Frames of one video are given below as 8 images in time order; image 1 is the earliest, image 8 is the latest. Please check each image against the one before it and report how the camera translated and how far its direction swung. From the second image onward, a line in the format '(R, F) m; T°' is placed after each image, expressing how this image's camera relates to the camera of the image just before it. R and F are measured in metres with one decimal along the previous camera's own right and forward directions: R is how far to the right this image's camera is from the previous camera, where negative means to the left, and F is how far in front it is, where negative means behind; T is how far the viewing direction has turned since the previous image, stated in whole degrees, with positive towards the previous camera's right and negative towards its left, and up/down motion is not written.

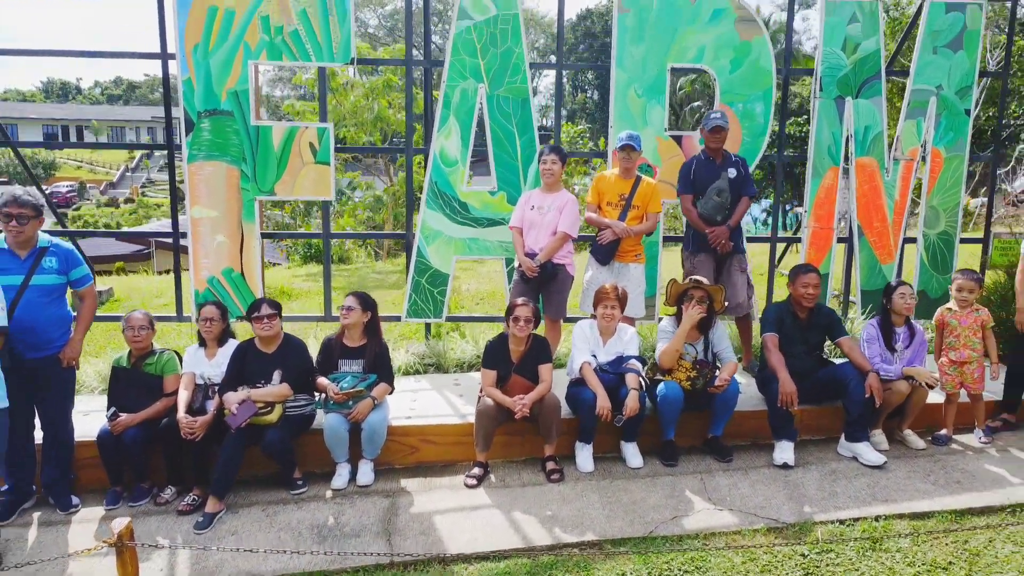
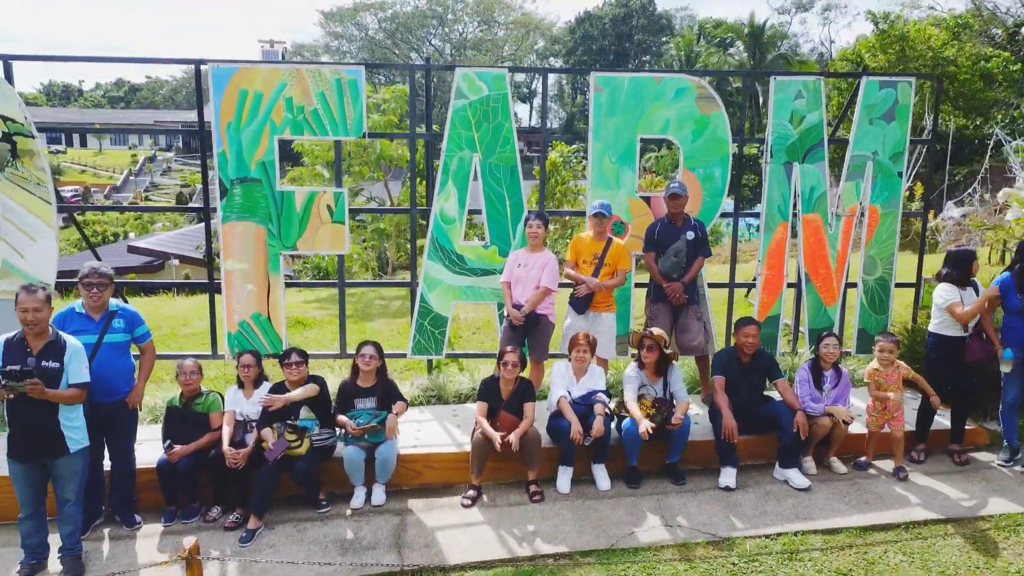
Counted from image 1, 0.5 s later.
(+0.1, -0.6) m; 0°
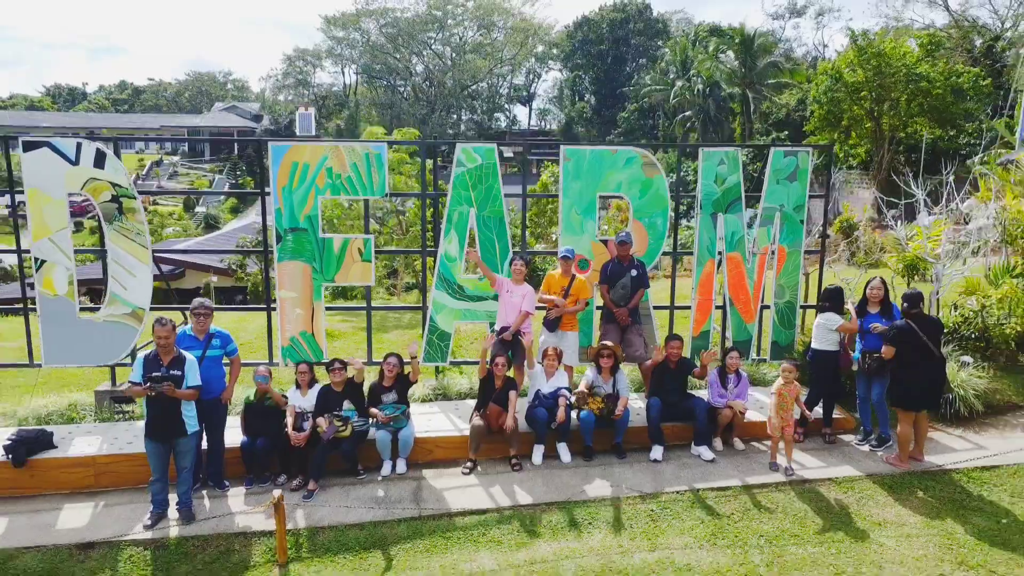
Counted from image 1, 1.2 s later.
(+0.1, -1.4) m; 0°
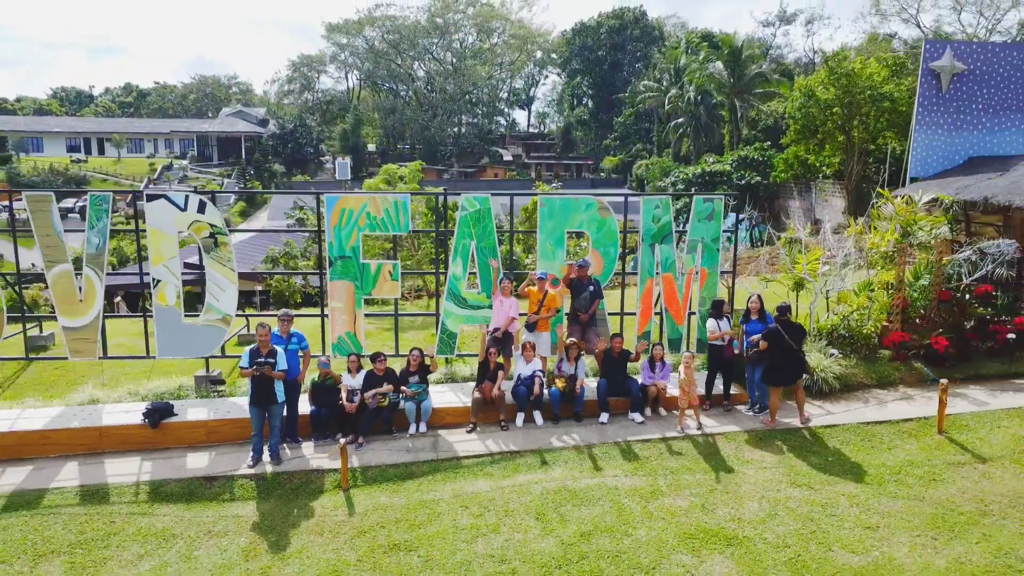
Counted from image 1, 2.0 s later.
(+0.1, -2.1) m; 0°
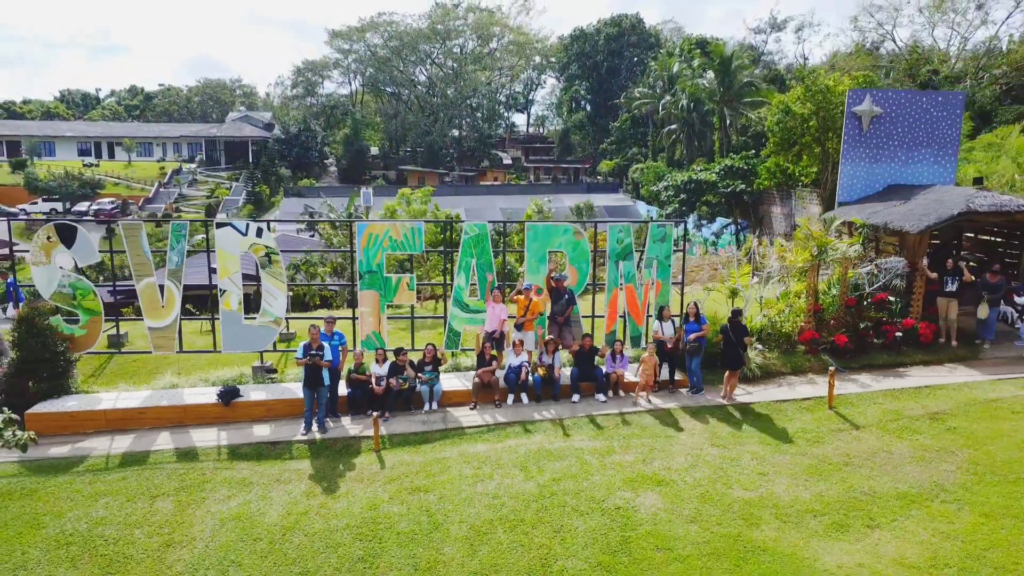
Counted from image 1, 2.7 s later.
(+0.1, -2.1) m; 0°
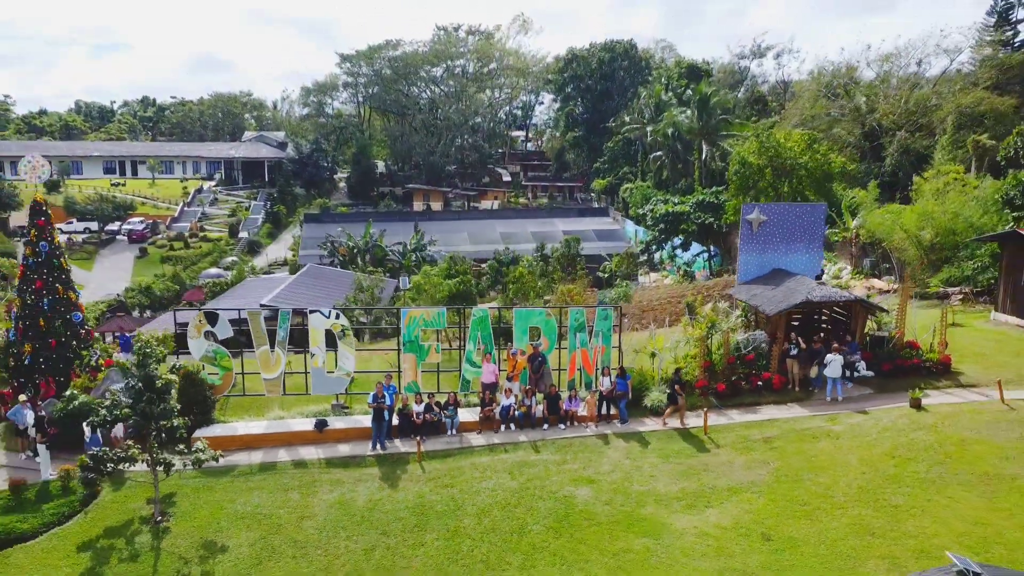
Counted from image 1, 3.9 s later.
(+0.2, -5.1) m; 0°
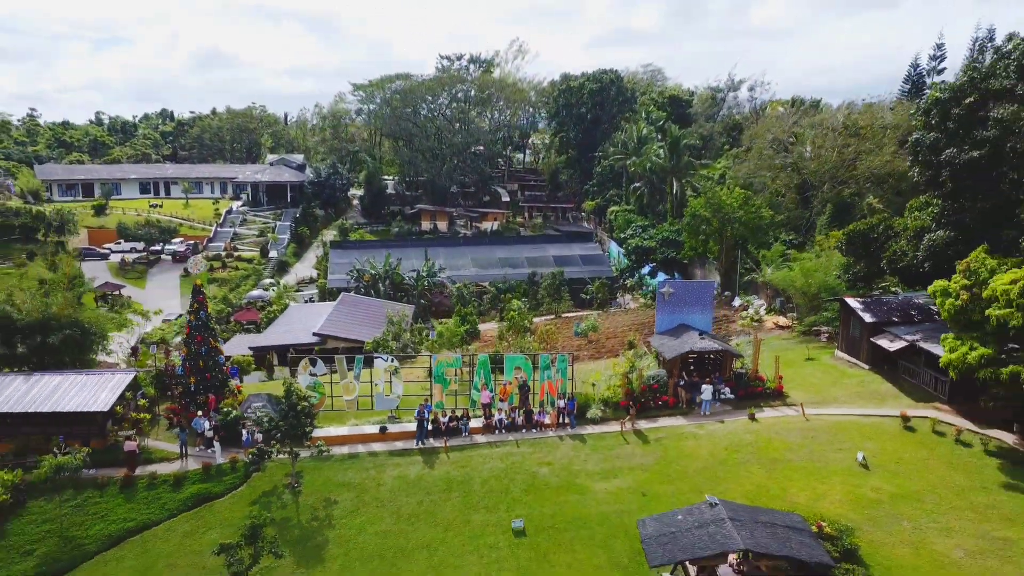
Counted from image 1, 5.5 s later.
(+0.3, -8.6) m; 0°
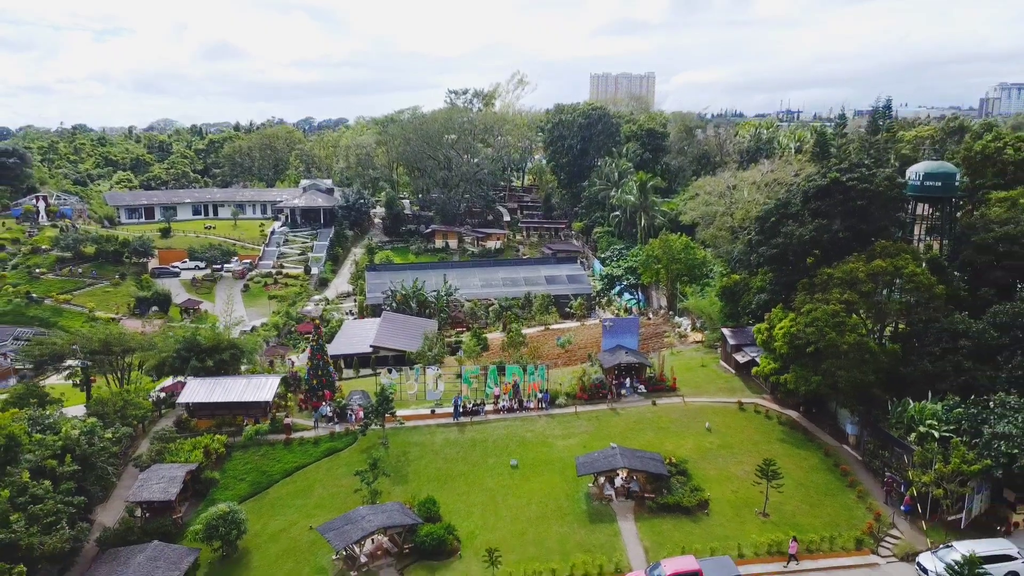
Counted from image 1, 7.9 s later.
(+0.2, -15.2) m; 0°
